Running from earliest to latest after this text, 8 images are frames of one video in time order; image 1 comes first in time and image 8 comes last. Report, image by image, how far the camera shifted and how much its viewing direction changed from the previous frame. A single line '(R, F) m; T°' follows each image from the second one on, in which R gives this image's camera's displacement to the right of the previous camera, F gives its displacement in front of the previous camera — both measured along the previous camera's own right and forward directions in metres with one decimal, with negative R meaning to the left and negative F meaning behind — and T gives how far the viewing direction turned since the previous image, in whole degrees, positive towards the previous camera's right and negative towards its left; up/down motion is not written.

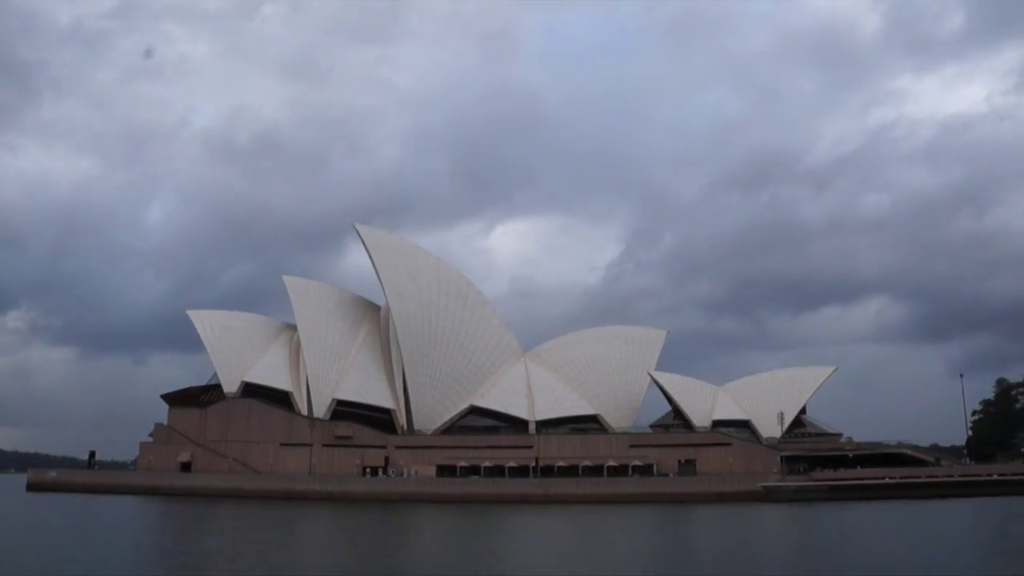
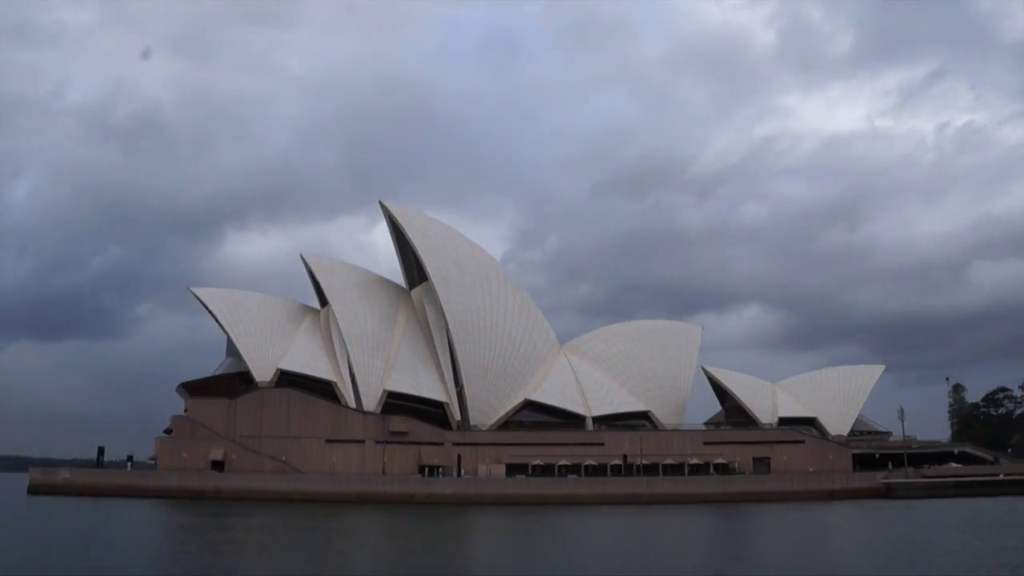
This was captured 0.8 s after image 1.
(-12.4, +4.9) m; +10°
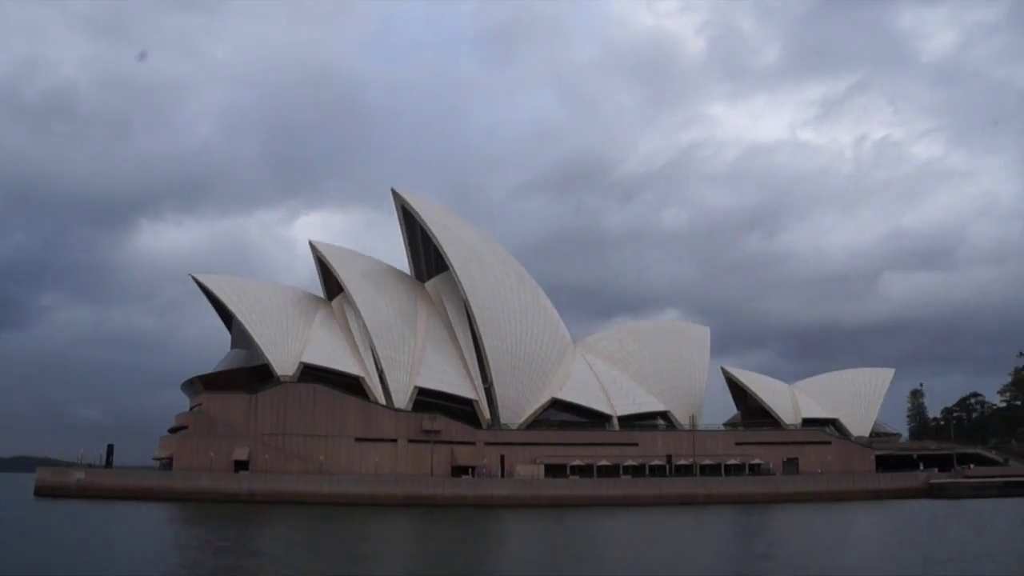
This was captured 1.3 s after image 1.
(-7.2, +2.2) m; +6°
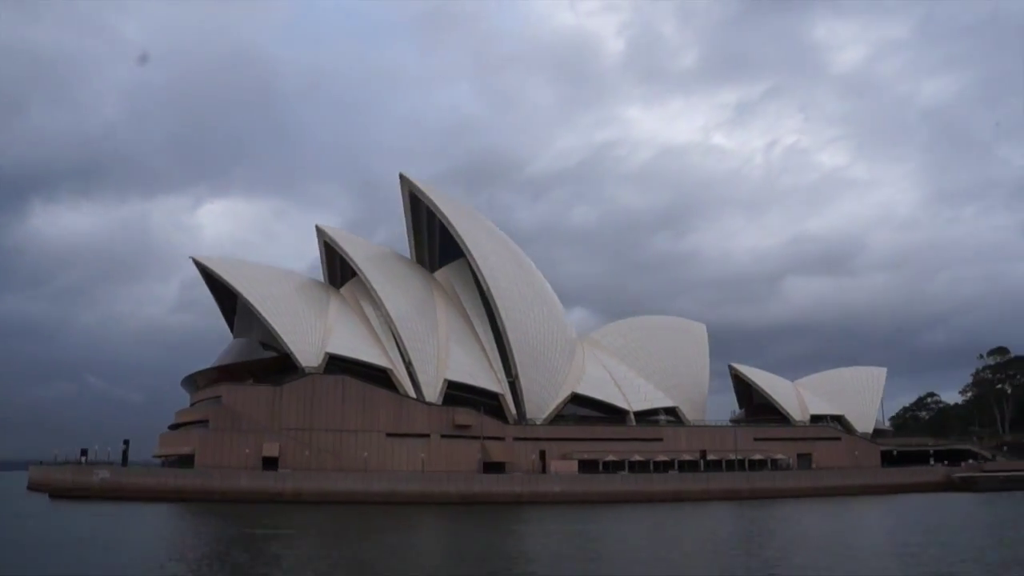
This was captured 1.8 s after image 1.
(-7.2, +1.8) m; +7°
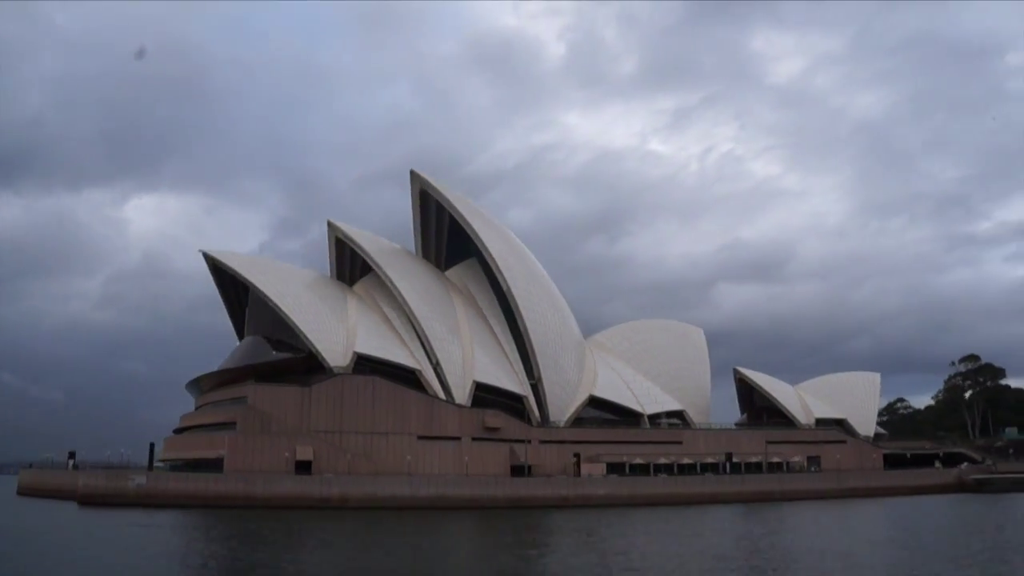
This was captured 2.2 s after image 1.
(-5.4, +1.1) m; +5°
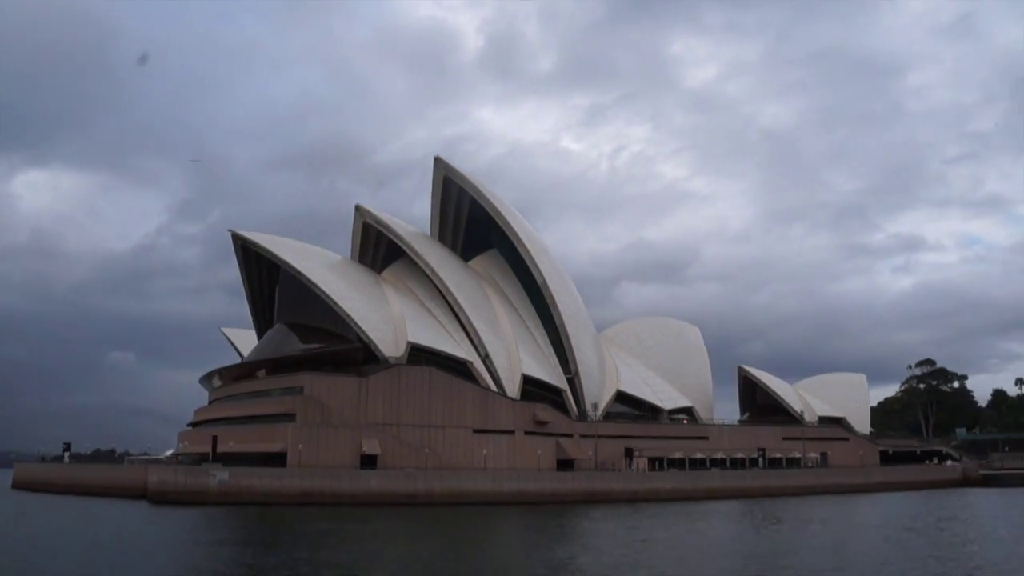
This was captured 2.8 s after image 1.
(-7.9, +1.3) m; +7°
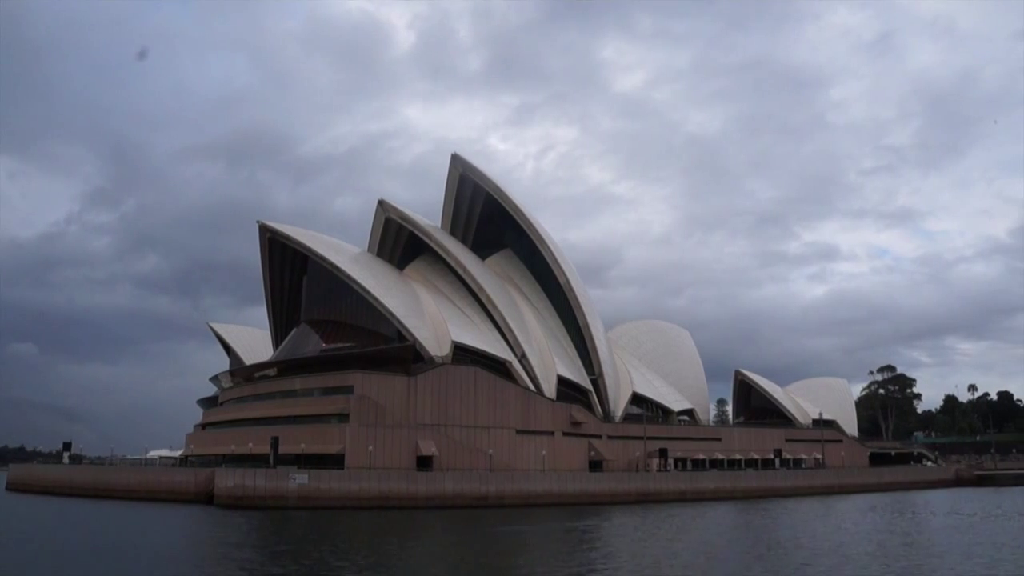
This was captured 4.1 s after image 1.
(-6.2, +0.7) m; +6°
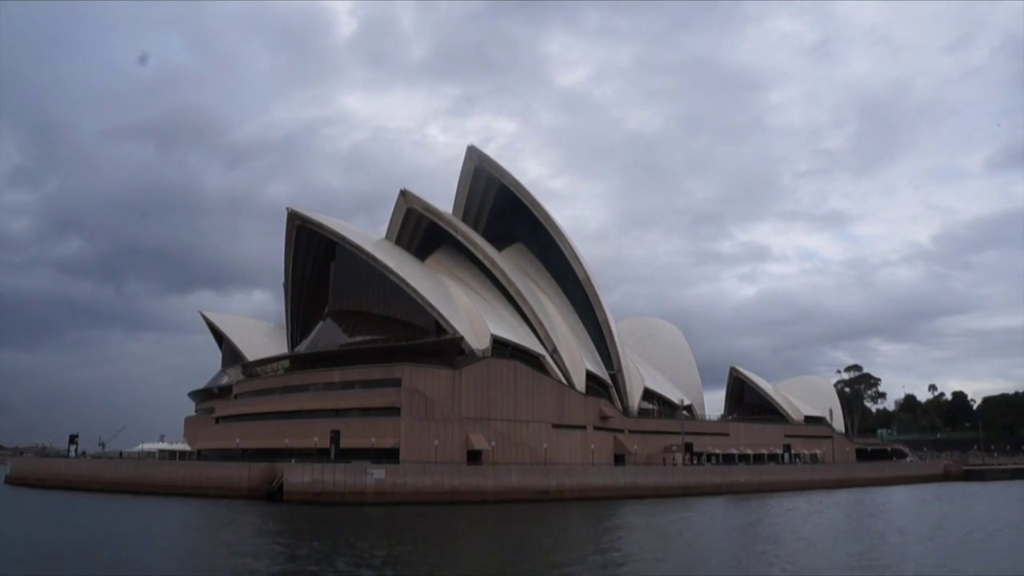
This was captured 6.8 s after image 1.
(-5.2, +0.5) m; +5°
